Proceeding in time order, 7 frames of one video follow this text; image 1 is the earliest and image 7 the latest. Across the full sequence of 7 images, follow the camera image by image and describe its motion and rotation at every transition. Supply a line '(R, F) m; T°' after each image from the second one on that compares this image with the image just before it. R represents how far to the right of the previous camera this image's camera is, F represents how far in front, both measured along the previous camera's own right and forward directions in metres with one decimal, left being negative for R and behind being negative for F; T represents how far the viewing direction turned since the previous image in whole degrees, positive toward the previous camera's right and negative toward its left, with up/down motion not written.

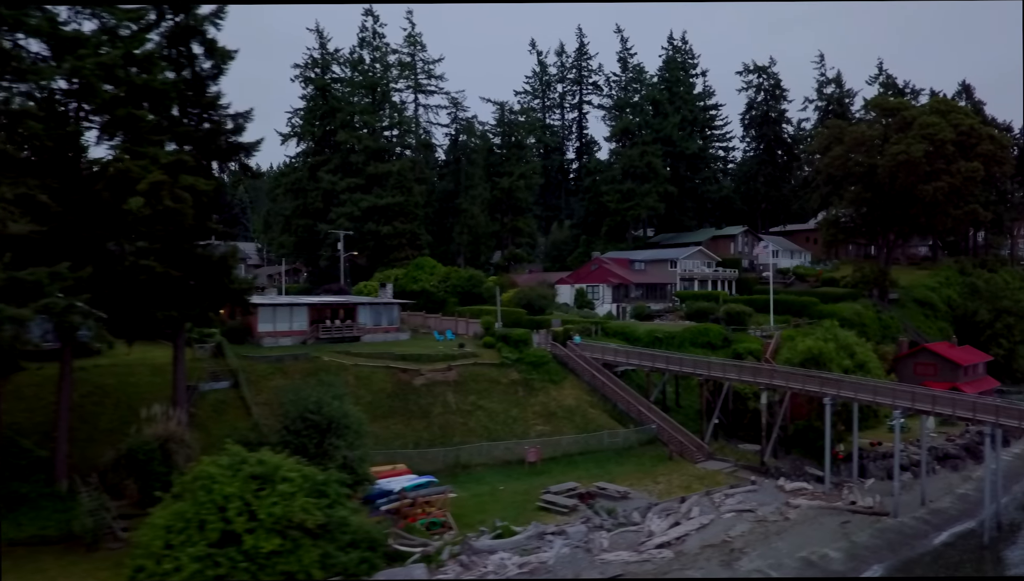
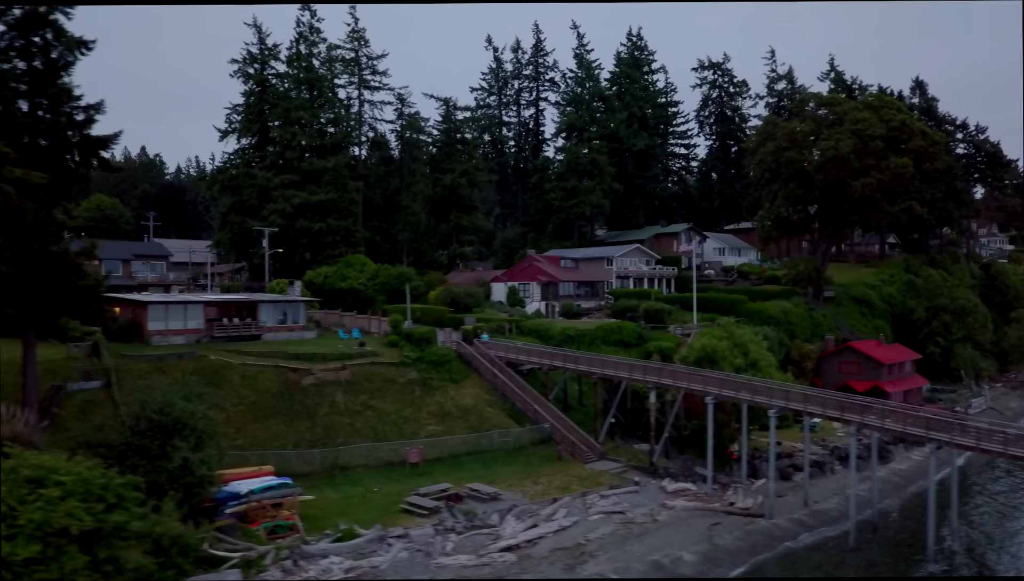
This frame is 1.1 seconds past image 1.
(+3.7, +0.5) m; 0°
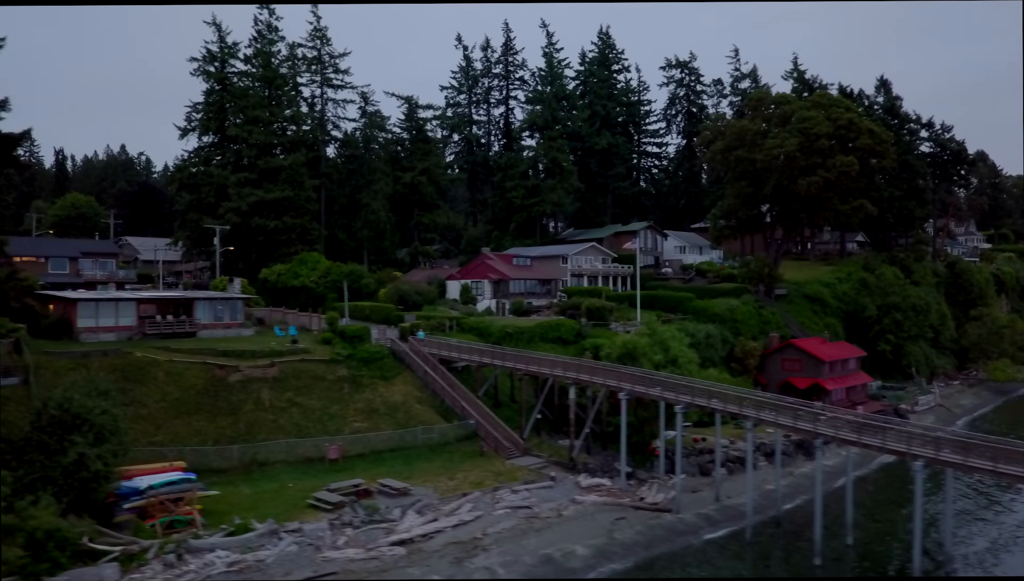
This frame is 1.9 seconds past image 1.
(+2.6, -0.2) m; 0°
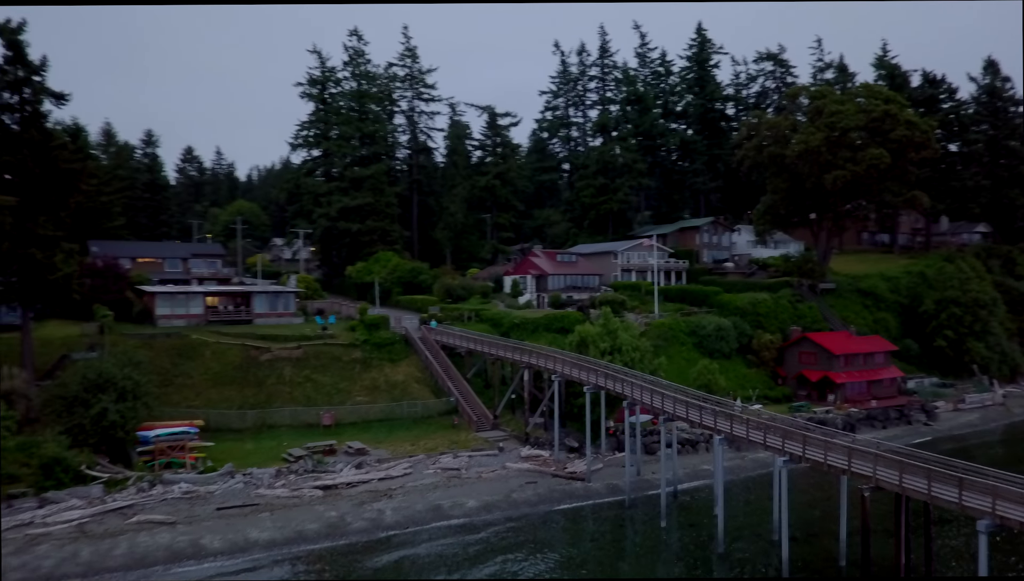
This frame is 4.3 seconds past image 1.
(+8.3, -2.8) m; -13°
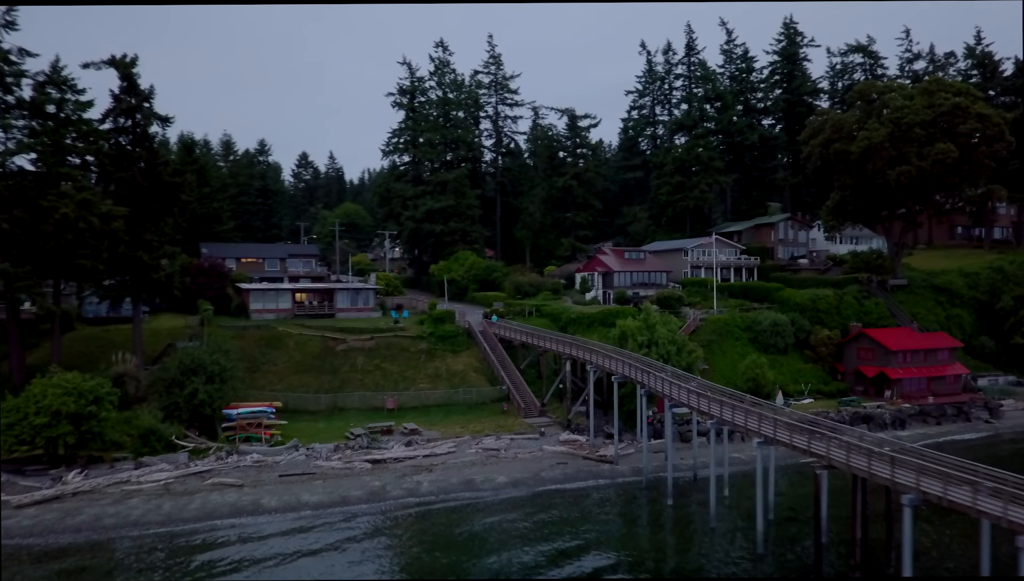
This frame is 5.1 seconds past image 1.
(+2.9, -2.2) m; -8°
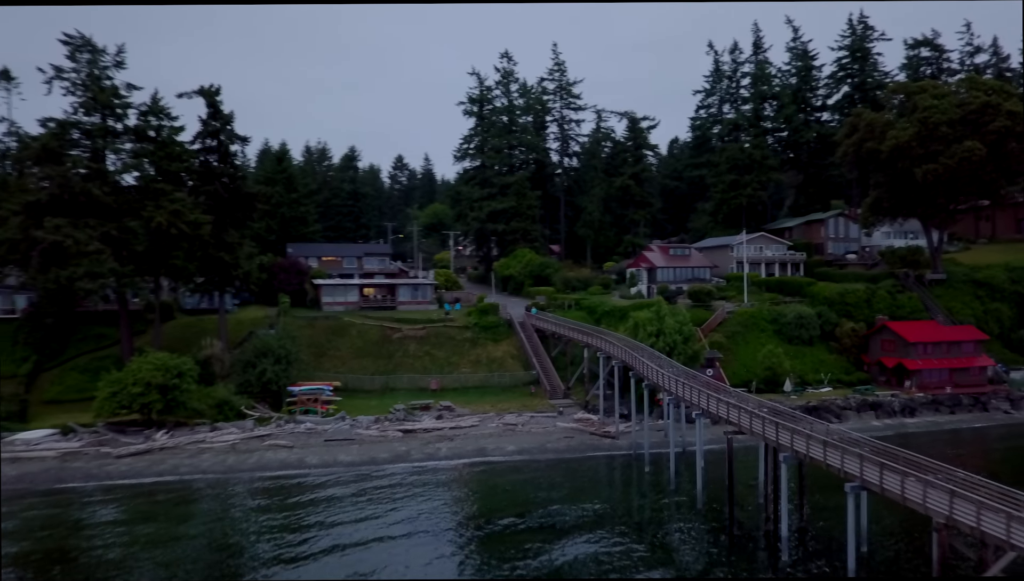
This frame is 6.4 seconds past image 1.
(+3.7, -3.8) m; -8°
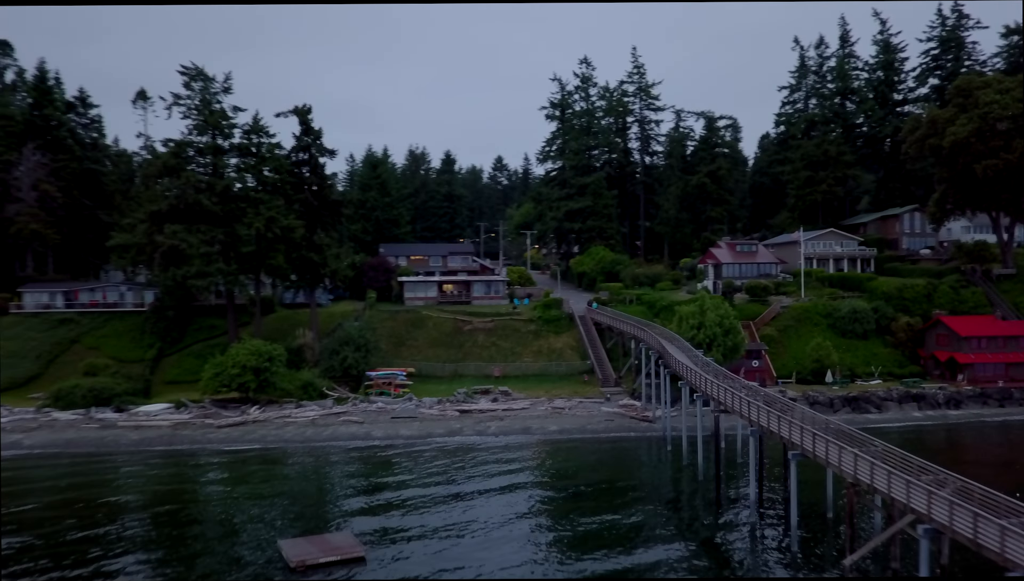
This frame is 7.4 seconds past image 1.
(+3.0, -3.3) m; -8°
